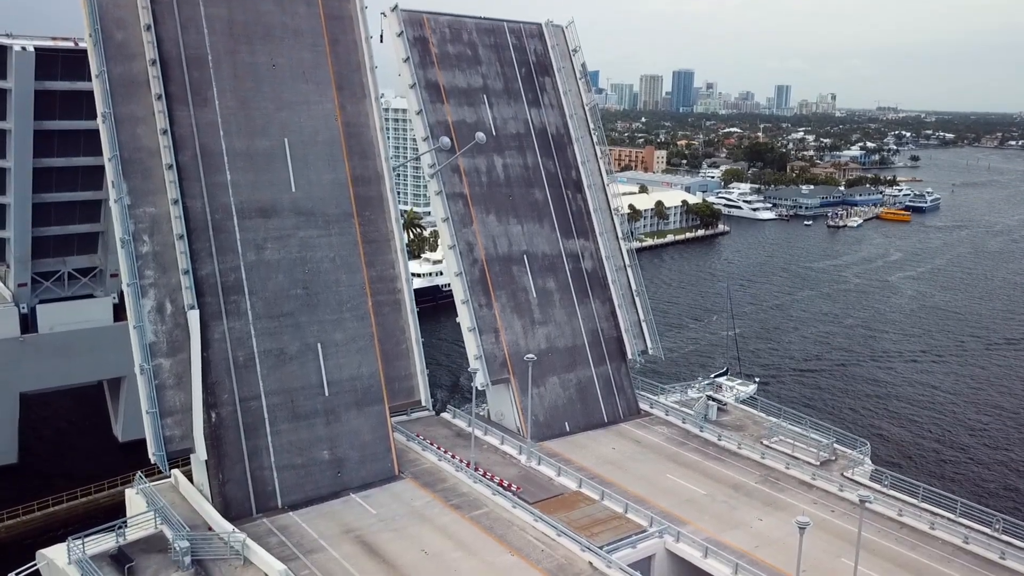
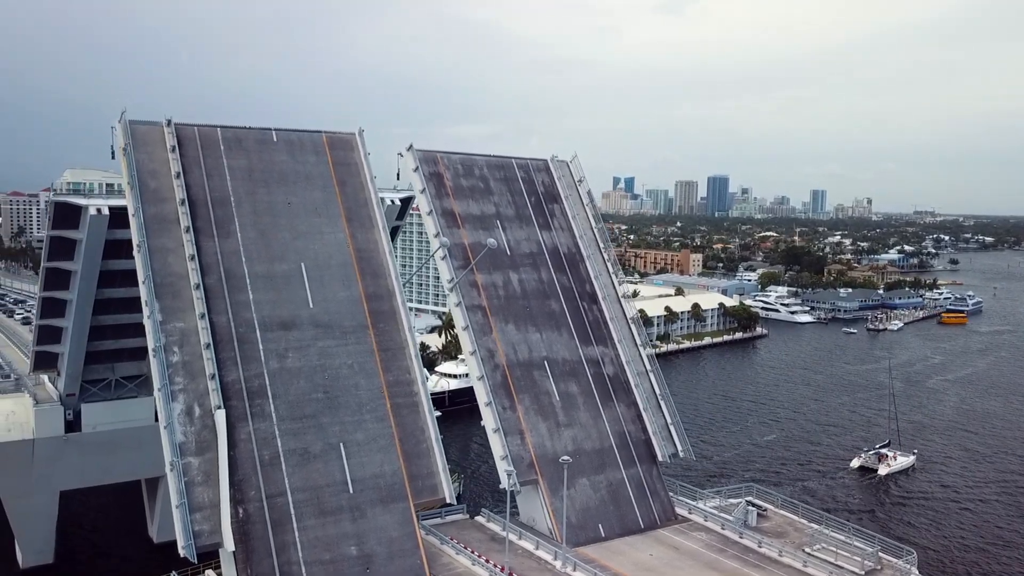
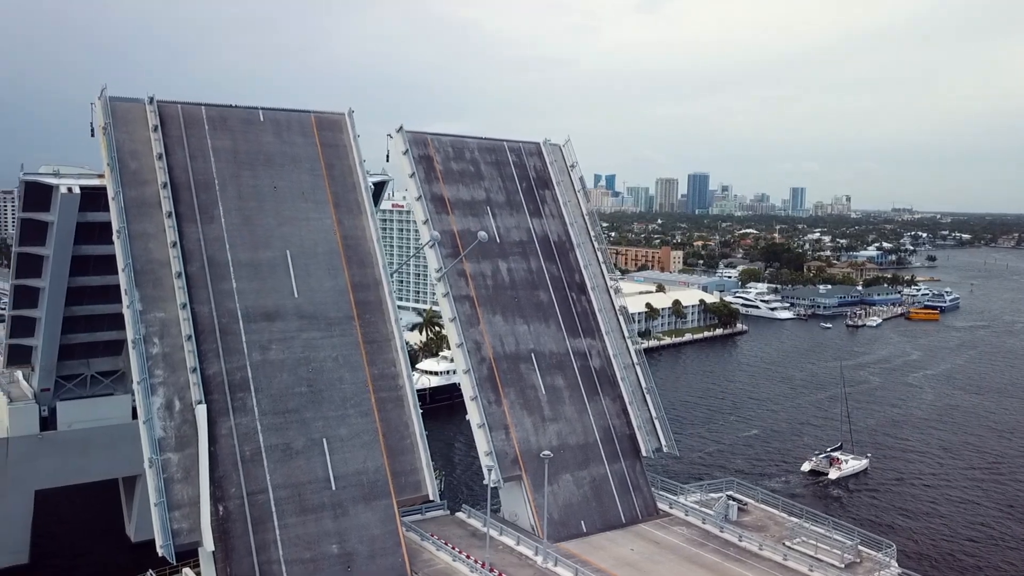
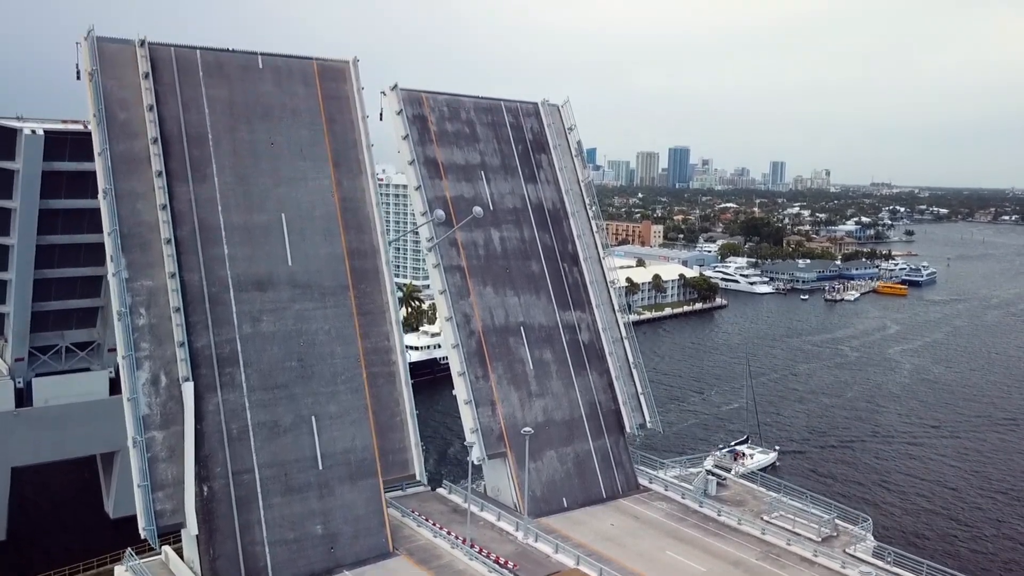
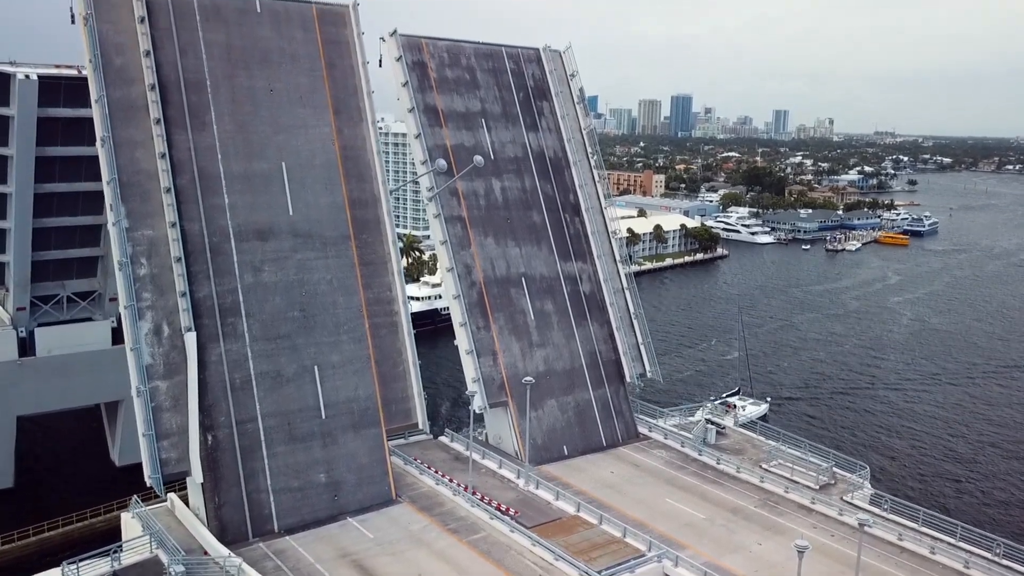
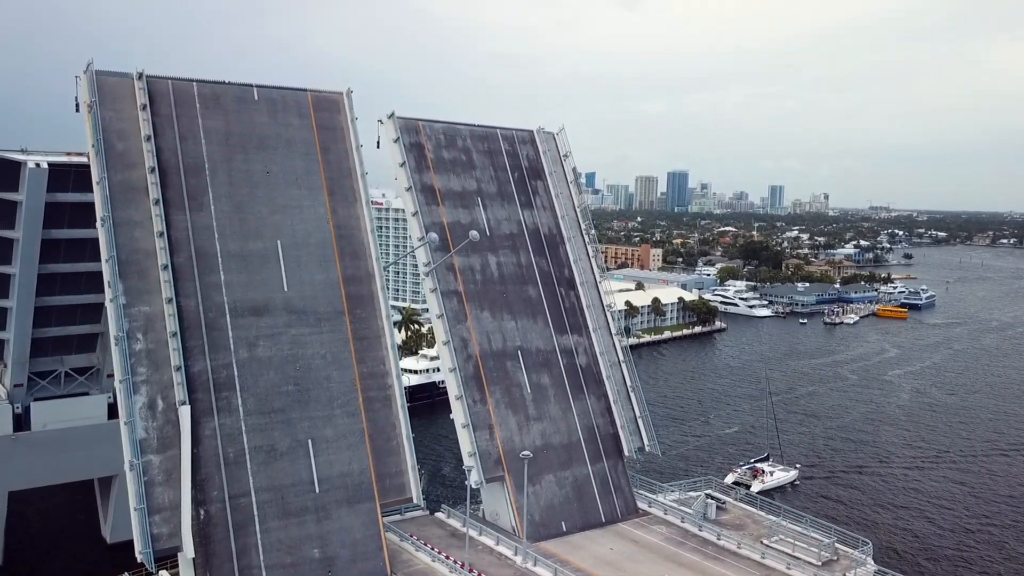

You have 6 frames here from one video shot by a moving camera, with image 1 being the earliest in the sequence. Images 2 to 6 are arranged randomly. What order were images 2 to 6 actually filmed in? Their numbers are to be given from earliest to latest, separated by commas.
5, 4, 6, 3, 2
